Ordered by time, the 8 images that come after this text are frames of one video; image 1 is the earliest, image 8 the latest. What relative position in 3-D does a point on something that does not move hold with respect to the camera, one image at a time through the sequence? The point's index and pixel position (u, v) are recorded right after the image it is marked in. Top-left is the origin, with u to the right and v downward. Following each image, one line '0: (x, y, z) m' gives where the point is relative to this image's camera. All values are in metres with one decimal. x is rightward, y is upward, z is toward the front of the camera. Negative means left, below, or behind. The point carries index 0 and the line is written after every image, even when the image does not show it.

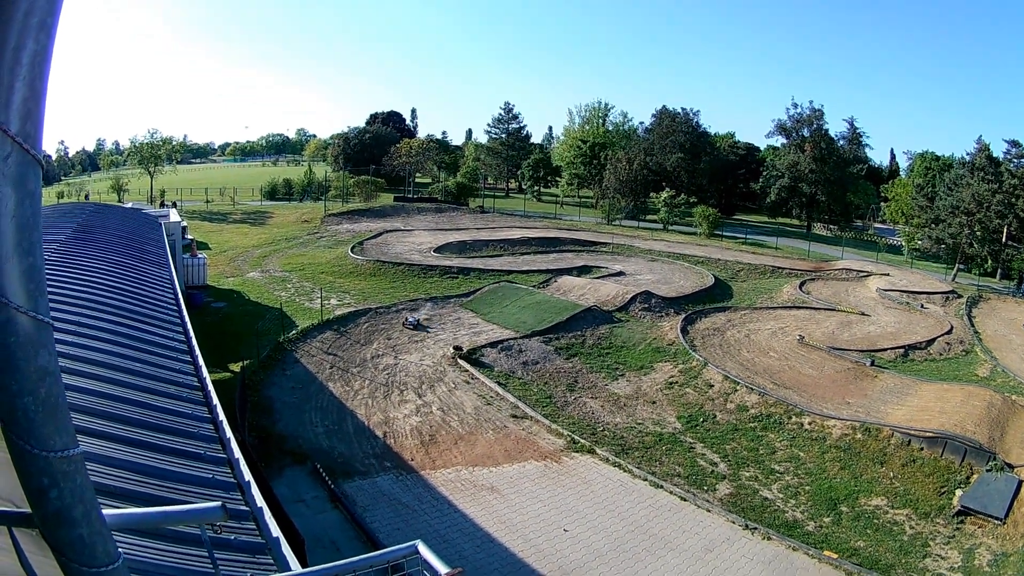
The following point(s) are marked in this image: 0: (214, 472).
0: (-3.1, -1.9, +7.0) m
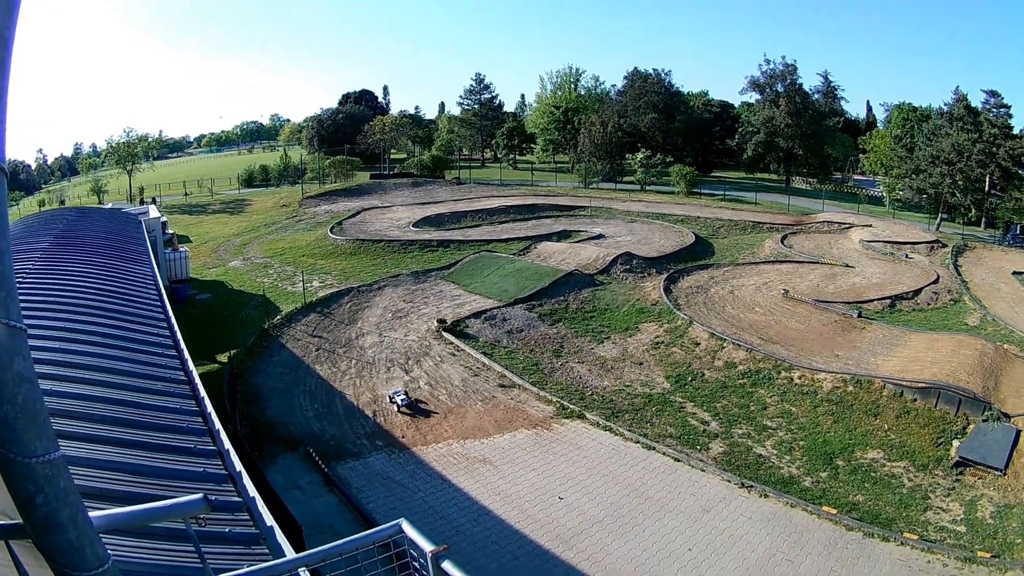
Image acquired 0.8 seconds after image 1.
0: (-3.1, -1.8, +6.9) m
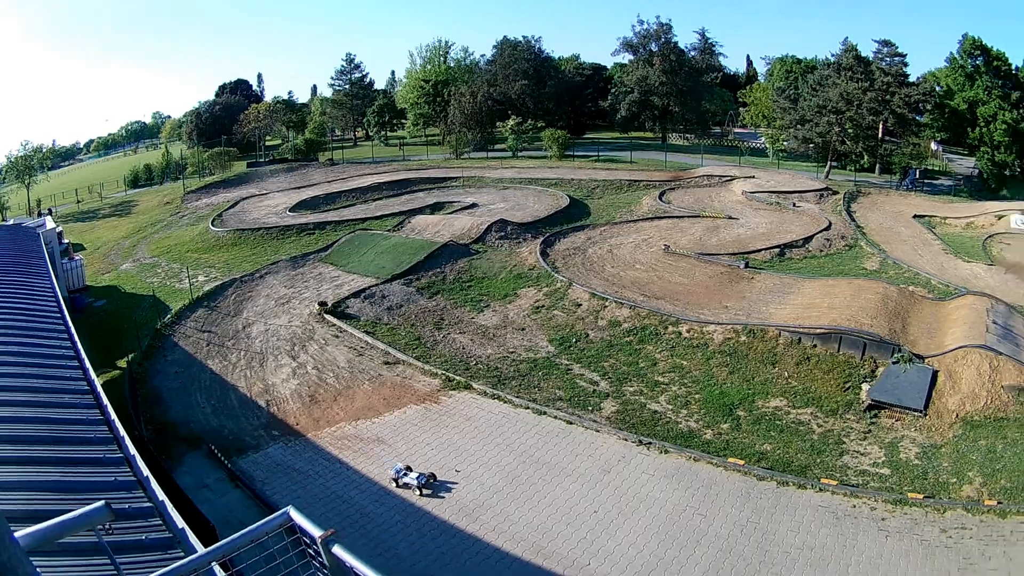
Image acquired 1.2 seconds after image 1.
0: (-4.1, -1.9, +6.9) m
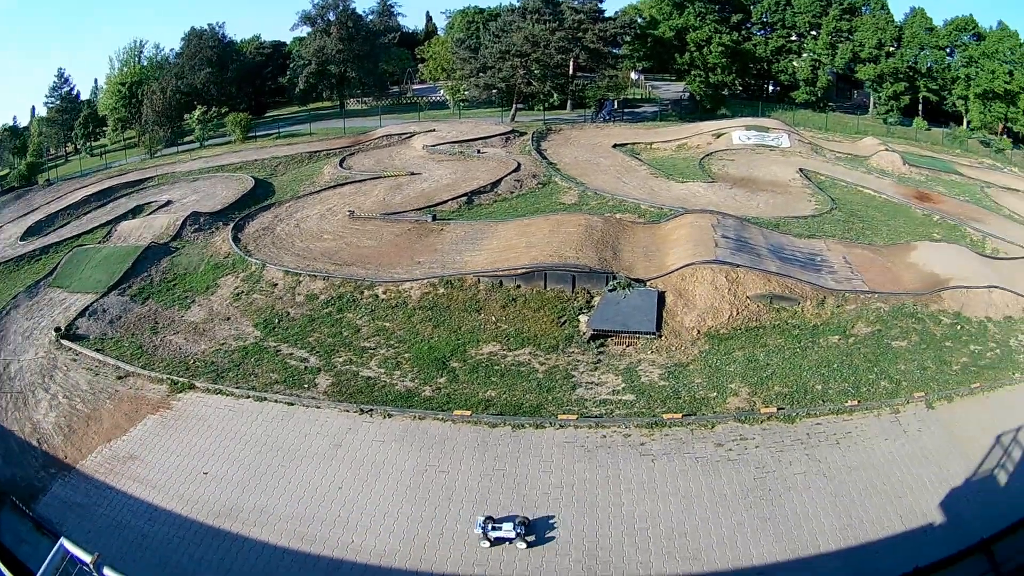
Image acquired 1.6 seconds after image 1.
0: (-6.2, -2.7, +7.3) m
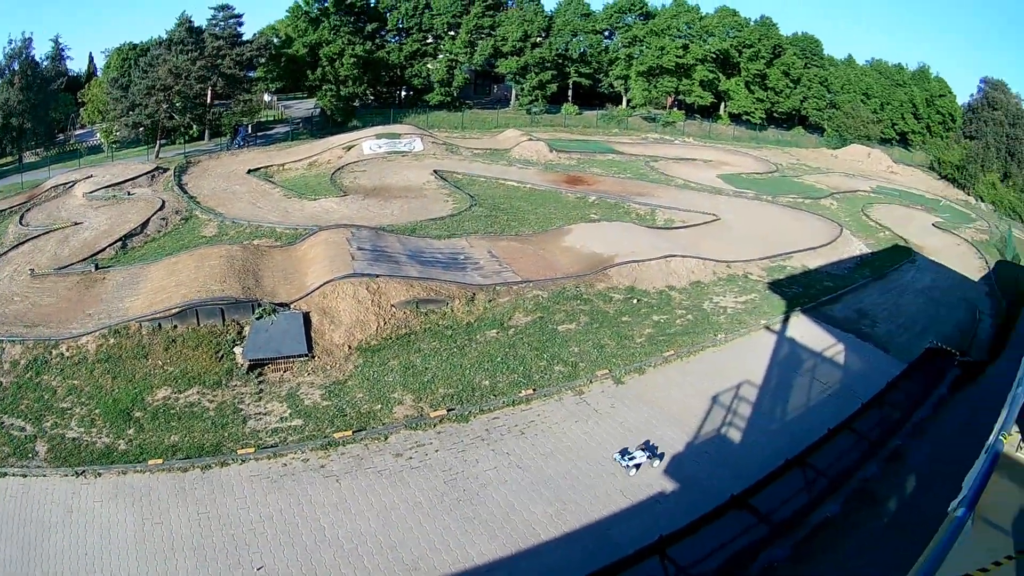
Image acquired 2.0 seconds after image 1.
0: (-8.4, -3.8, +8.5) m
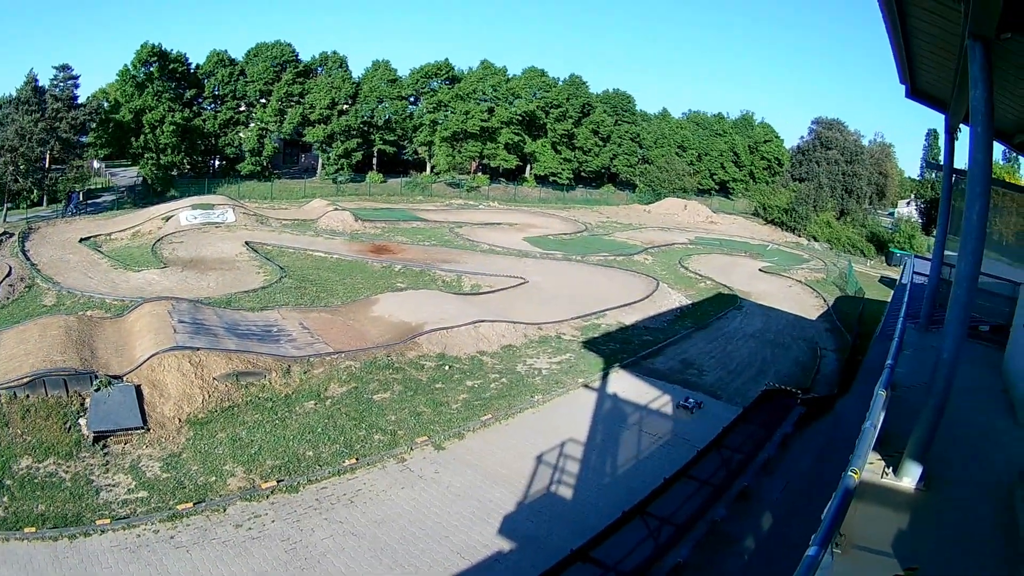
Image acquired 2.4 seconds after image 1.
0: (-9.7, -4.7, +8.4) m
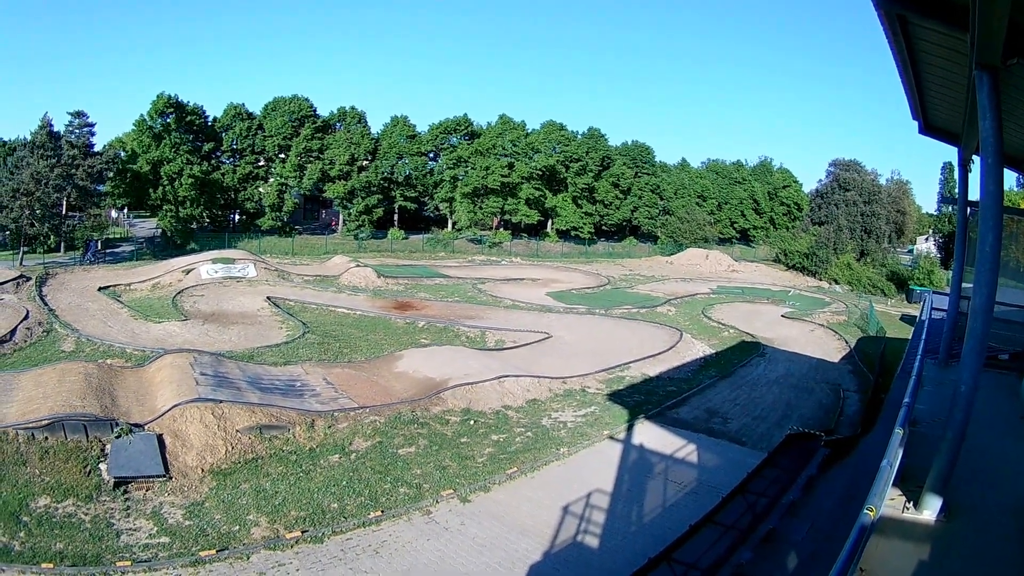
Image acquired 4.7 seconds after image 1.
0: (-9.4, -5.2, +8.4) m
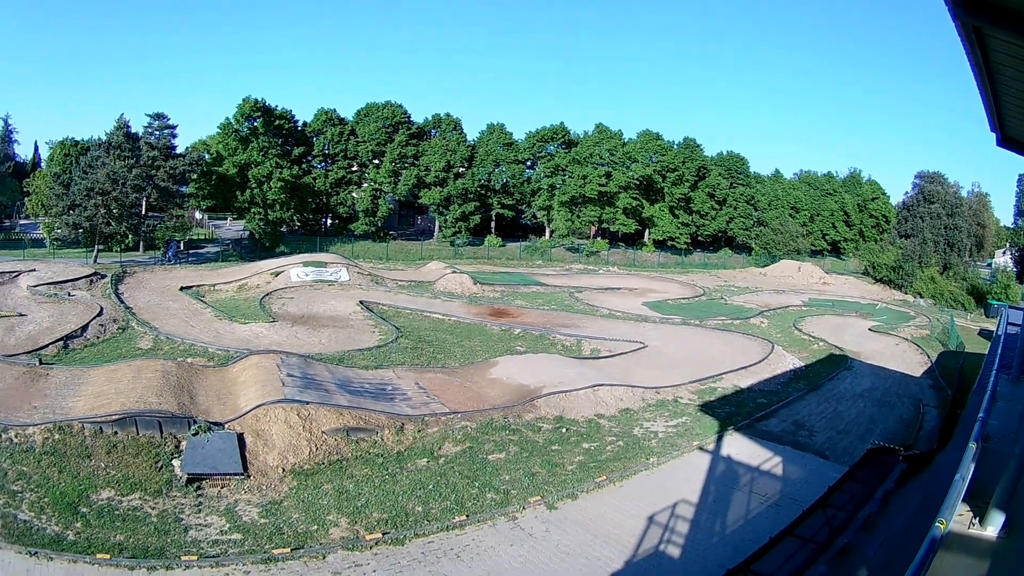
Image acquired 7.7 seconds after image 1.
0: (-8.7, -5.1, +8.6) m
